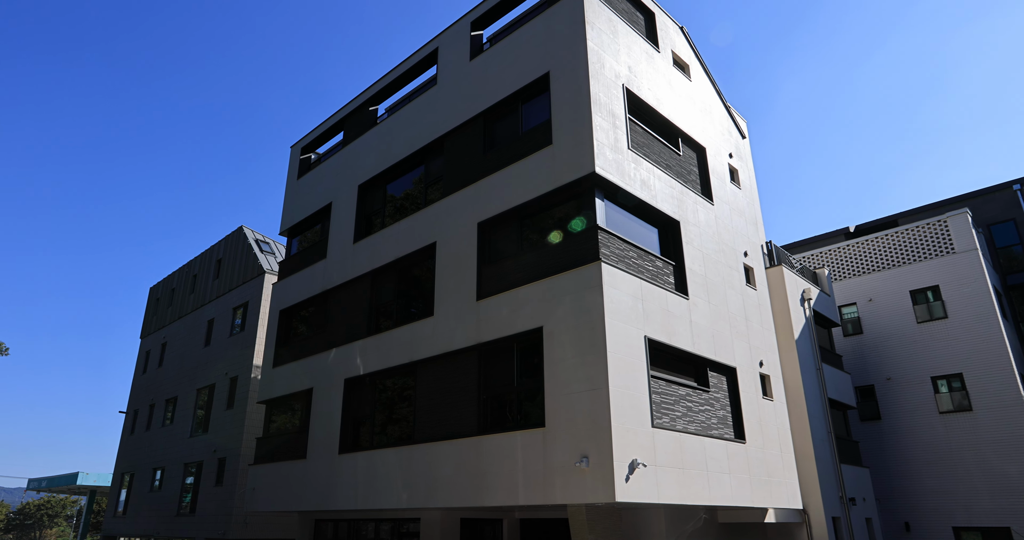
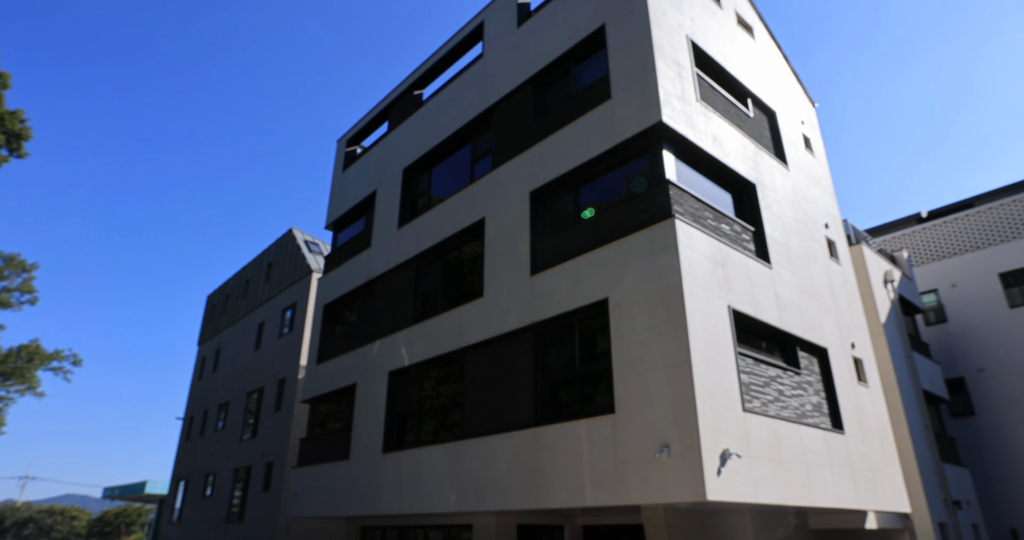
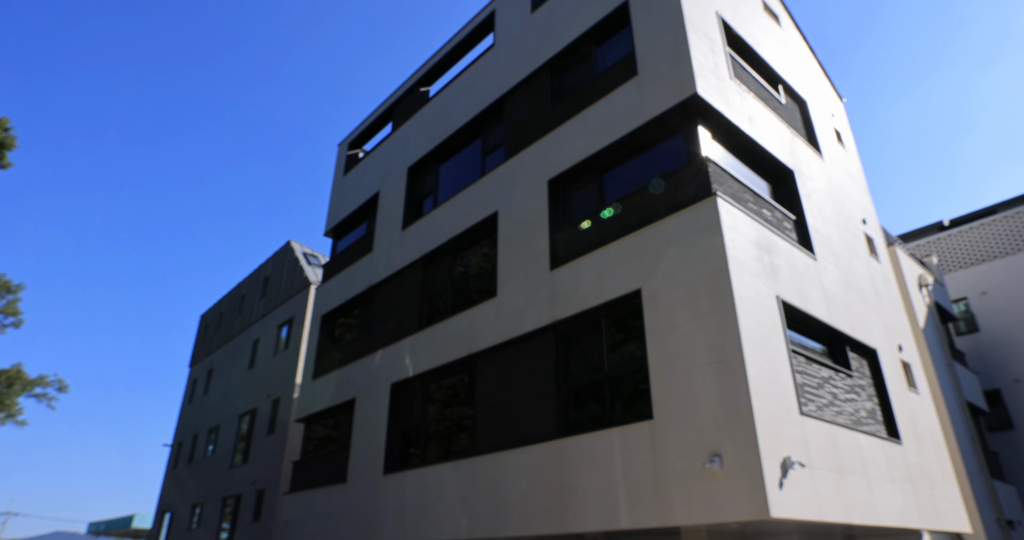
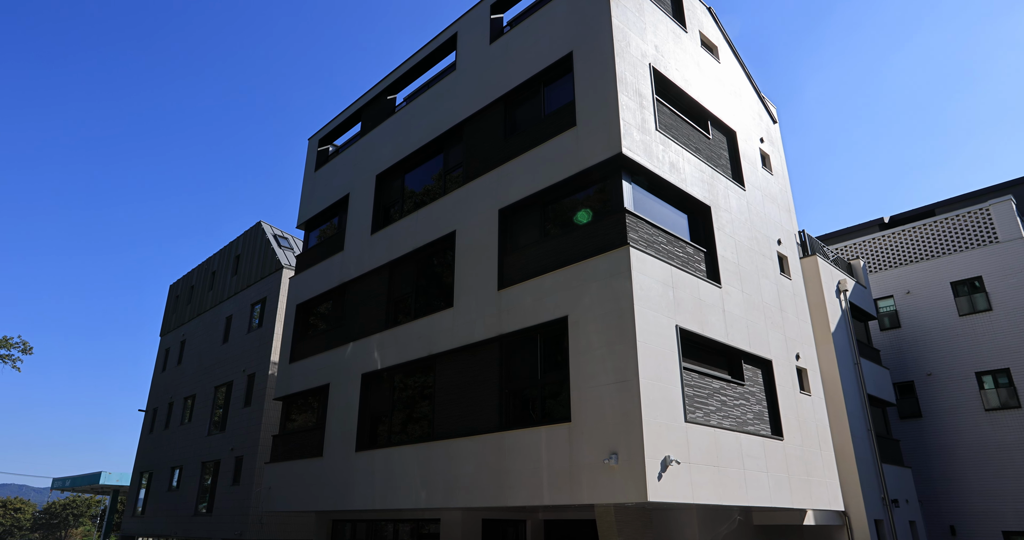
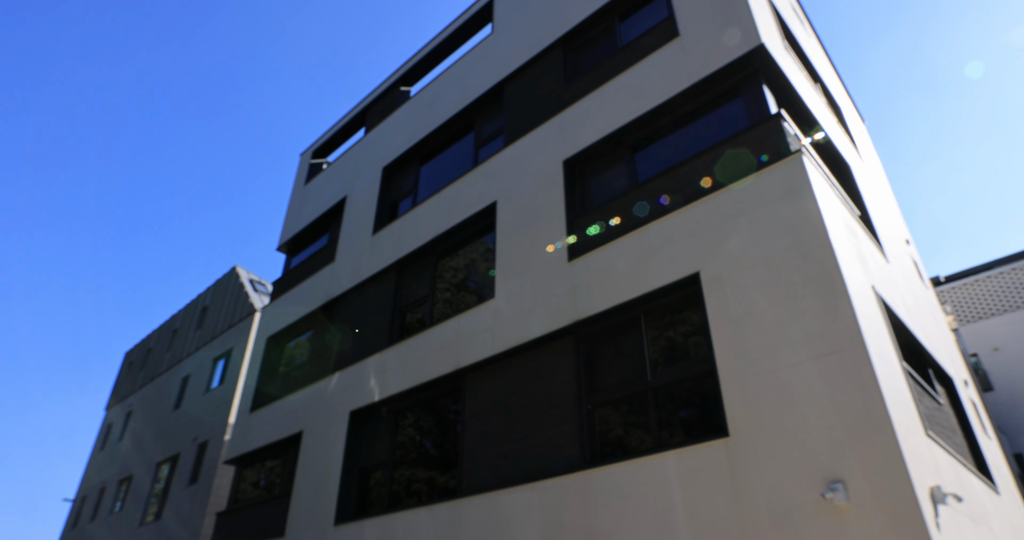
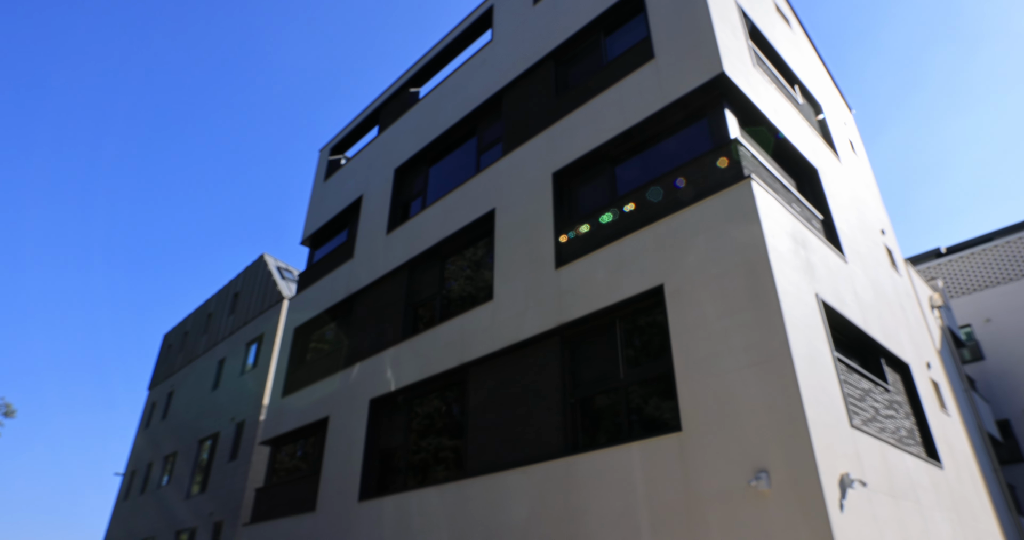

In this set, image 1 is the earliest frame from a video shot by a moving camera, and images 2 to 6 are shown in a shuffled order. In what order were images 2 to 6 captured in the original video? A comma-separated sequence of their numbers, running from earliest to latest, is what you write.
4, 2, 3, 6, 5
